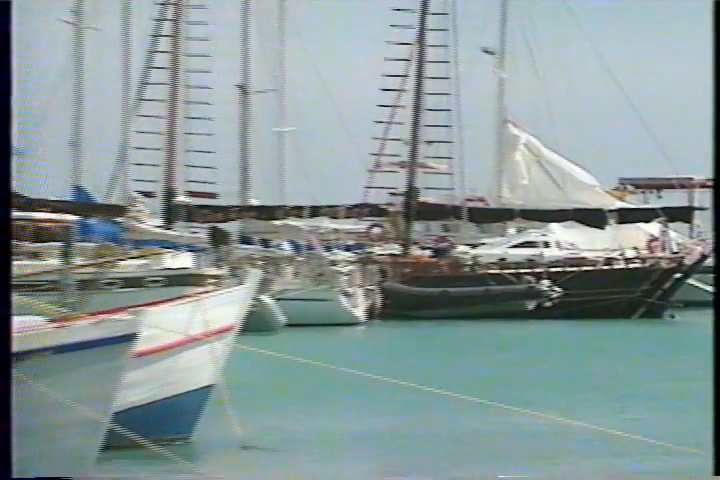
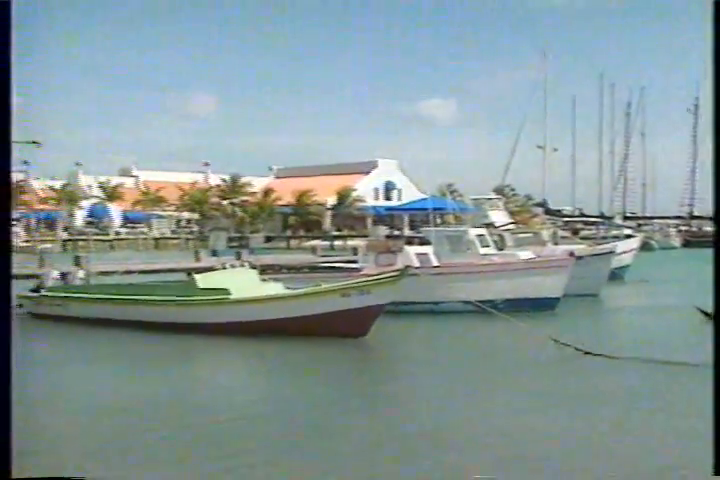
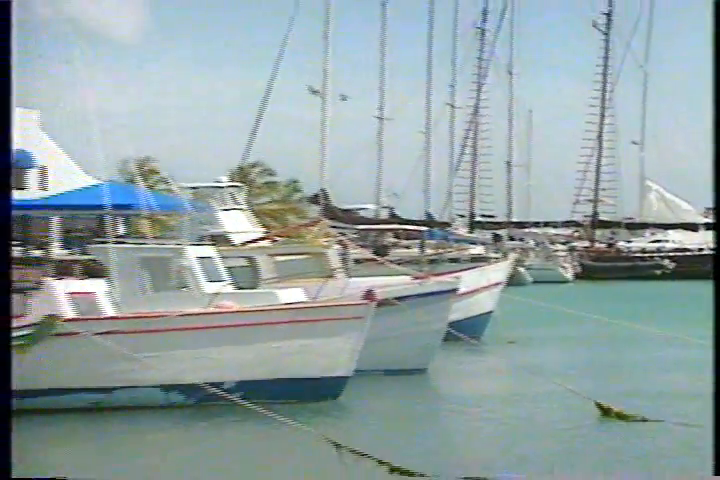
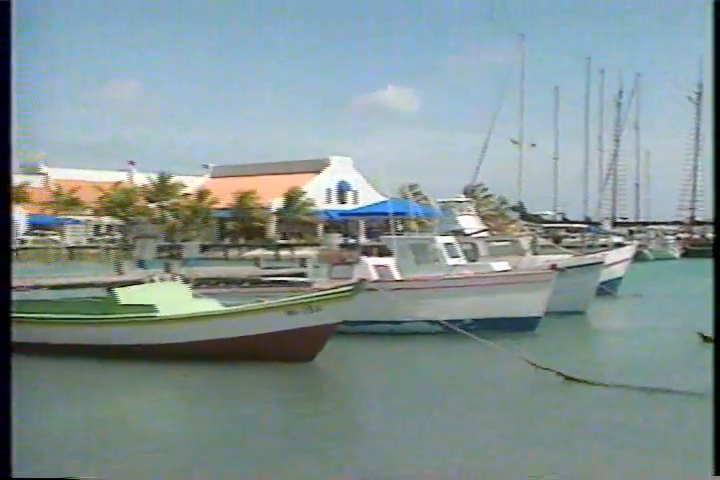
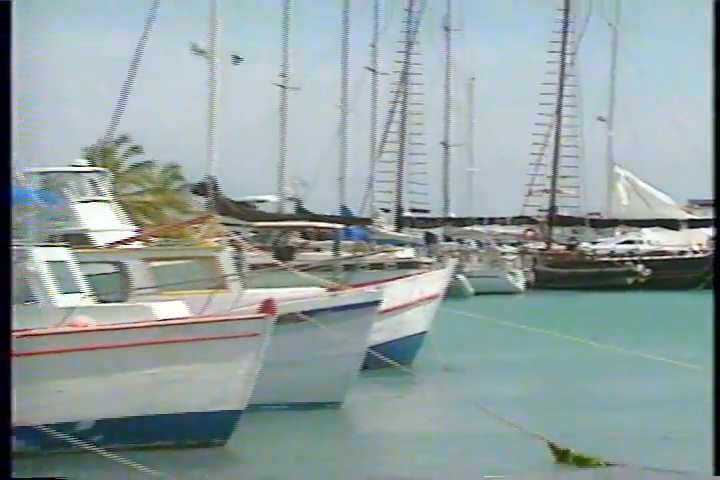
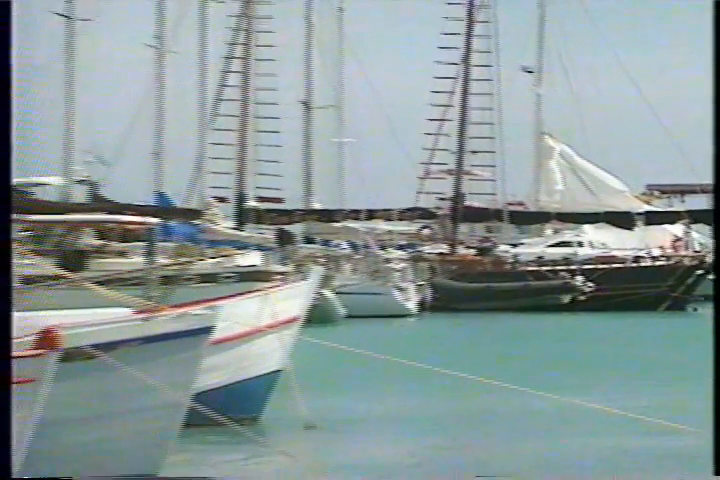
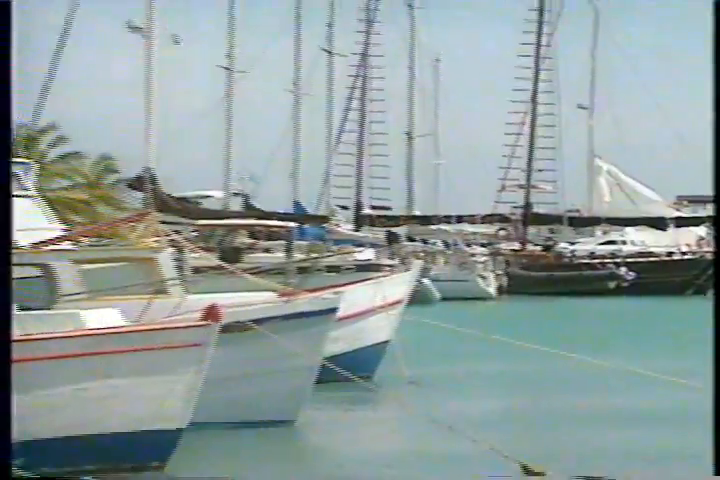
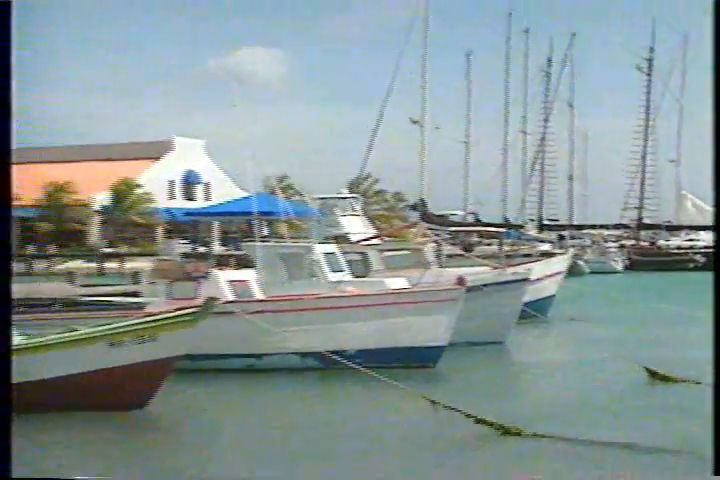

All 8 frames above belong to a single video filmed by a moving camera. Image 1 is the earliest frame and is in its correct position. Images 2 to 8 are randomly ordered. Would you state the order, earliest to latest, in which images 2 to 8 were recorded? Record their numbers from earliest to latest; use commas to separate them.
6, 7, 5, 3, 8, 4, 2
